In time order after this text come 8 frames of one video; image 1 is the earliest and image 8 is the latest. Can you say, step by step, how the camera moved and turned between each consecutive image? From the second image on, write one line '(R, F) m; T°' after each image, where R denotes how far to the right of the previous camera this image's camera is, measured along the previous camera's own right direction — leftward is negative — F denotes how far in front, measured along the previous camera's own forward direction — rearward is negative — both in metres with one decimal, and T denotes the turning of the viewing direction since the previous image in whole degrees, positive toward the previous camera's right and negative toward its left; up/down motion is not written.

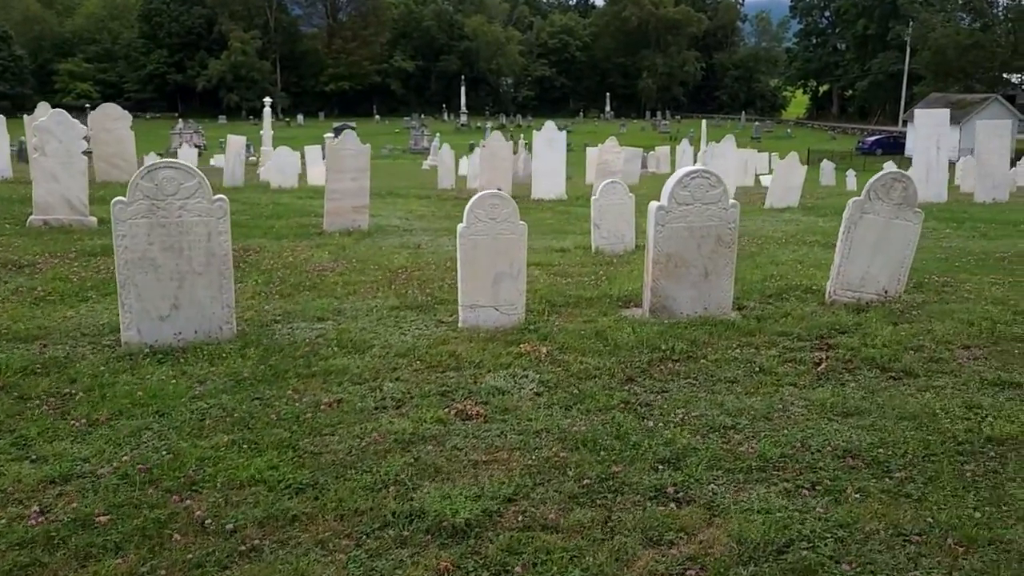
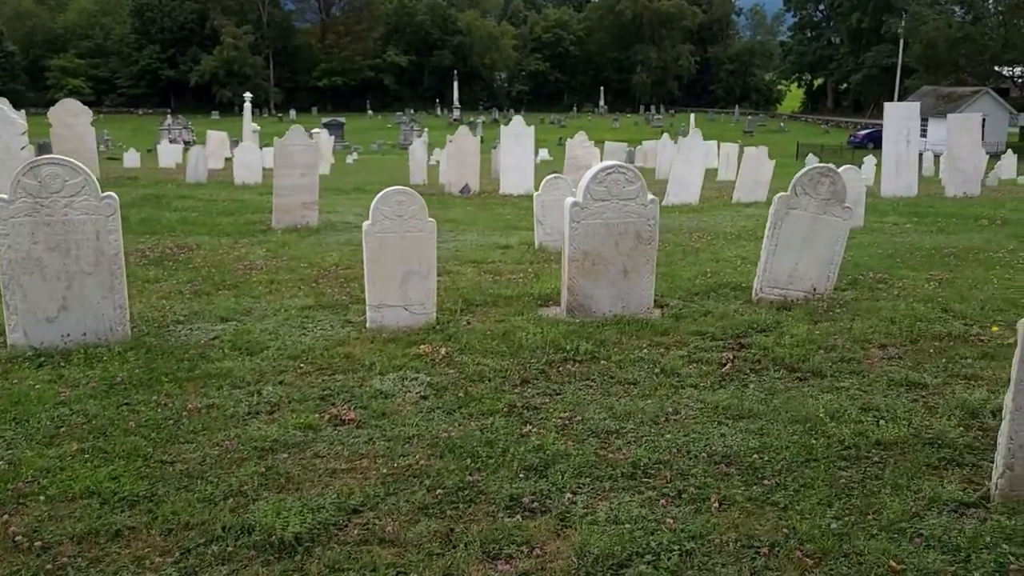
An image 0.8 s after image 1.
(+0.7, +0.2) m; 0°
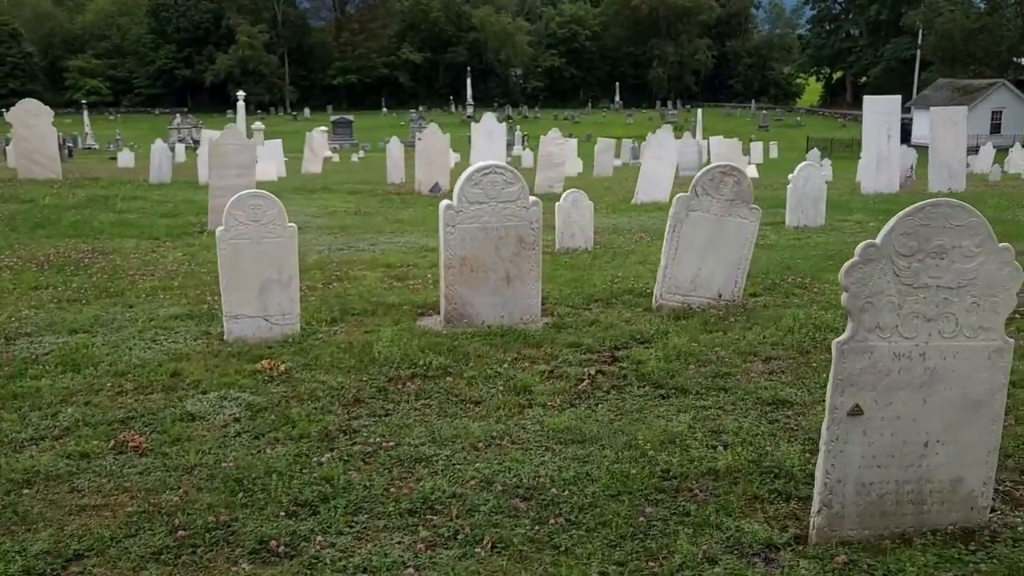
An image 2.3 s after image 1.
(+1.2, +0.4) m; -1°
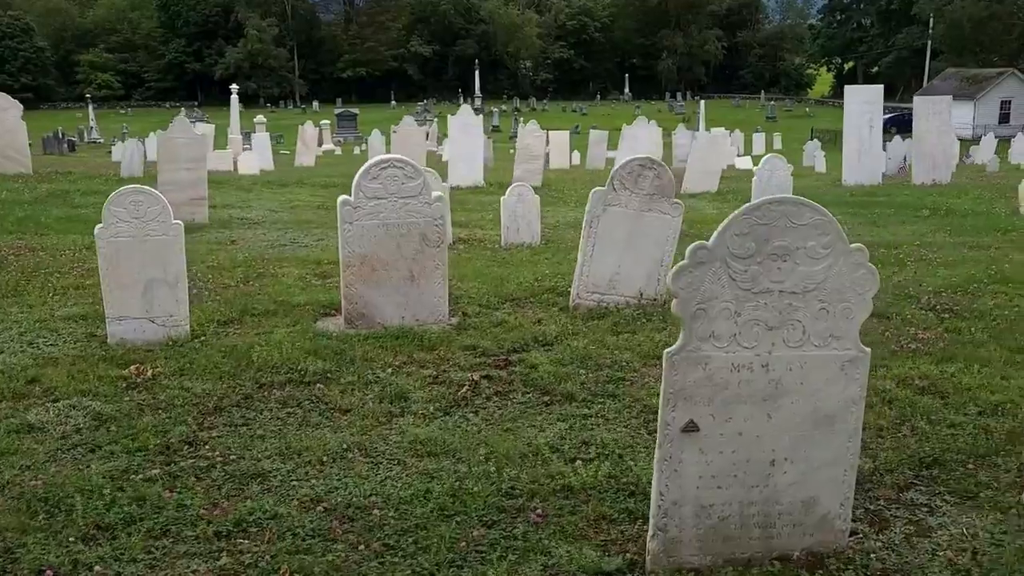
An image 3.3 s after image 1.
(+0.9, +0.3) m; -1°
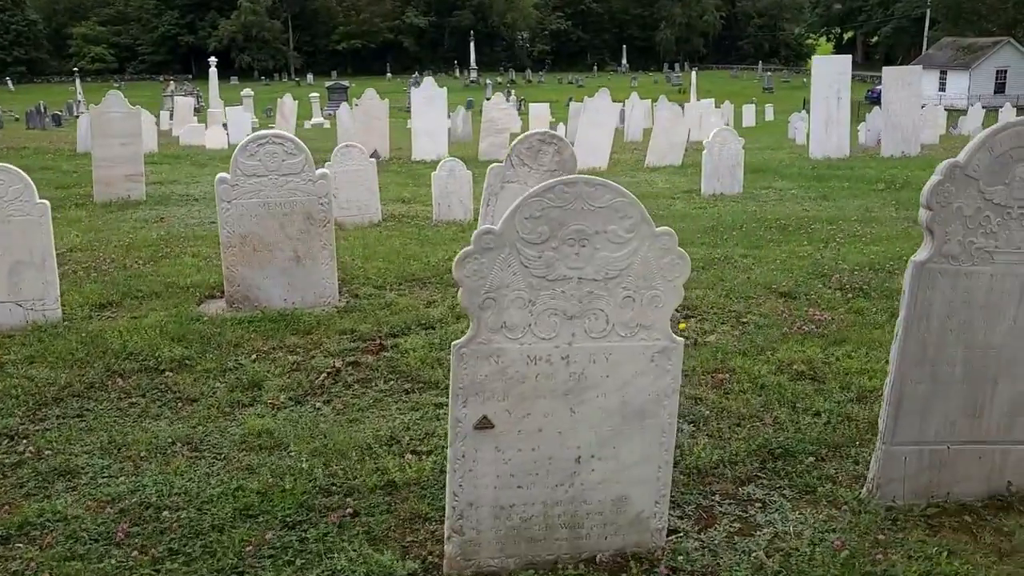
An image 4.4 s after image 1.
(+0.8, +0.2) m; 0°
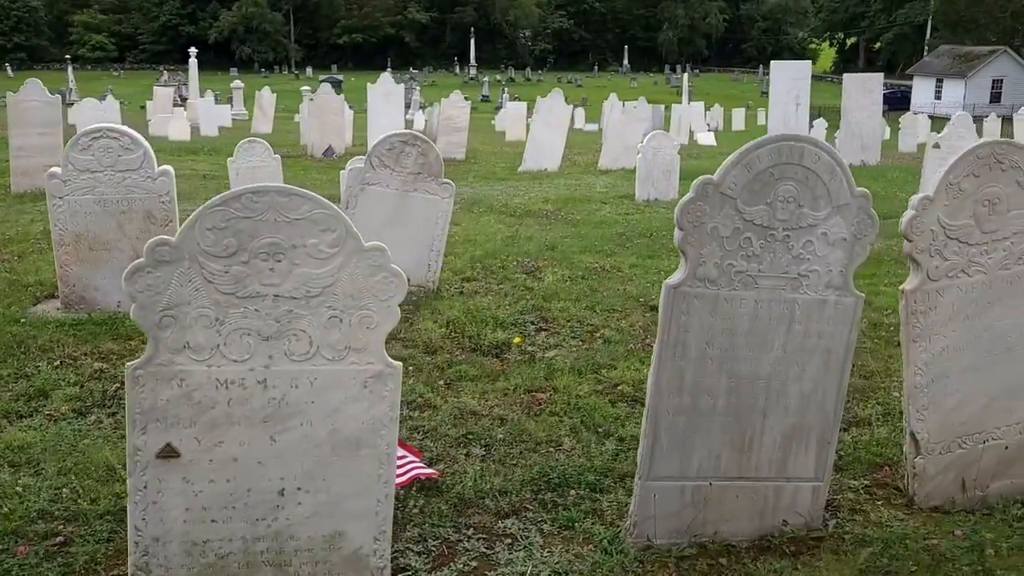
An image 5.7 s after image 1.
(+1.1, +0.3) m; +1°
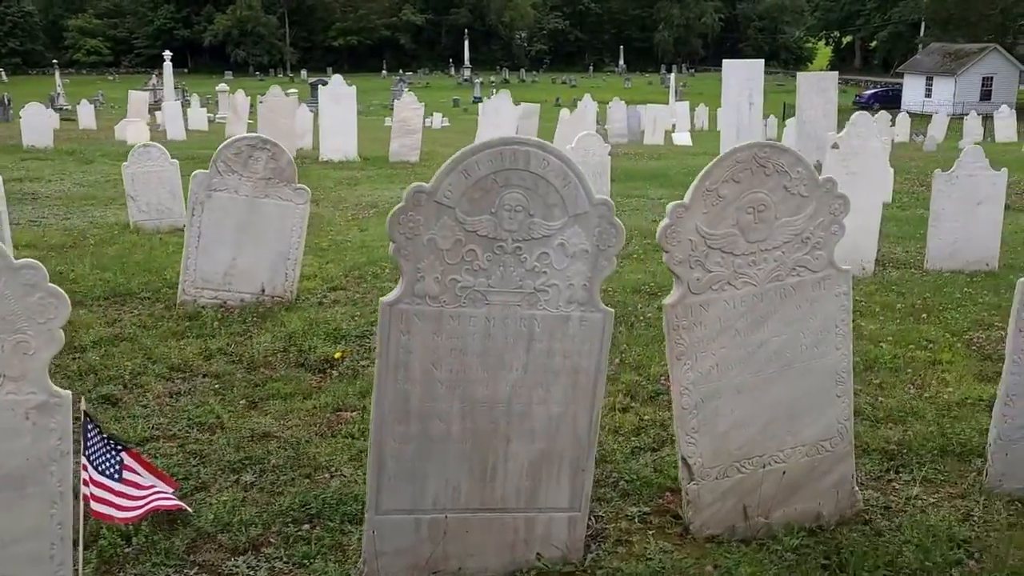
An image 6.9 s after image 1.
(+1.1, +0.3) m; 0°
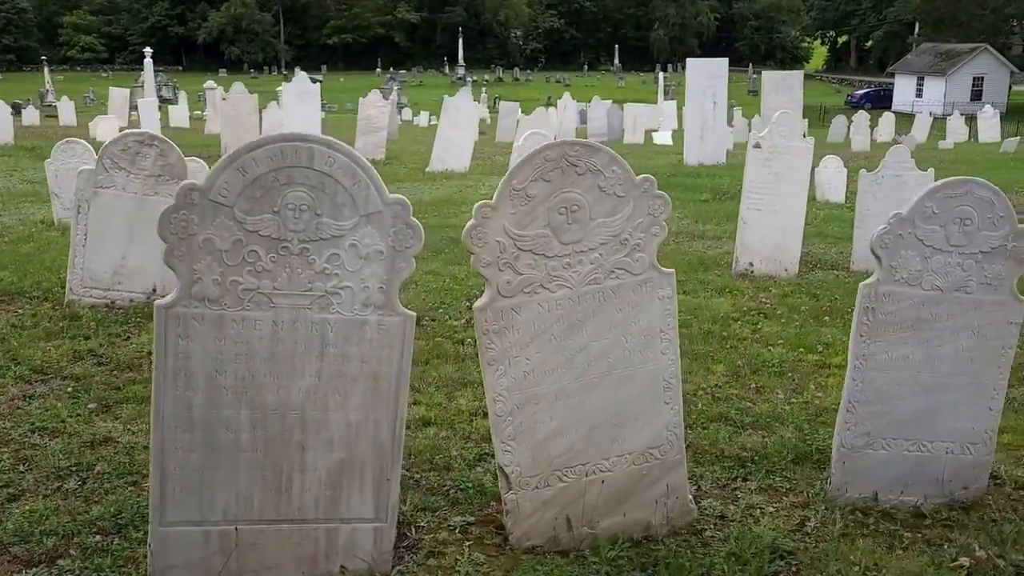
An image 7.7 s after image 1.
(+0.7, +0.1) m; +1°
